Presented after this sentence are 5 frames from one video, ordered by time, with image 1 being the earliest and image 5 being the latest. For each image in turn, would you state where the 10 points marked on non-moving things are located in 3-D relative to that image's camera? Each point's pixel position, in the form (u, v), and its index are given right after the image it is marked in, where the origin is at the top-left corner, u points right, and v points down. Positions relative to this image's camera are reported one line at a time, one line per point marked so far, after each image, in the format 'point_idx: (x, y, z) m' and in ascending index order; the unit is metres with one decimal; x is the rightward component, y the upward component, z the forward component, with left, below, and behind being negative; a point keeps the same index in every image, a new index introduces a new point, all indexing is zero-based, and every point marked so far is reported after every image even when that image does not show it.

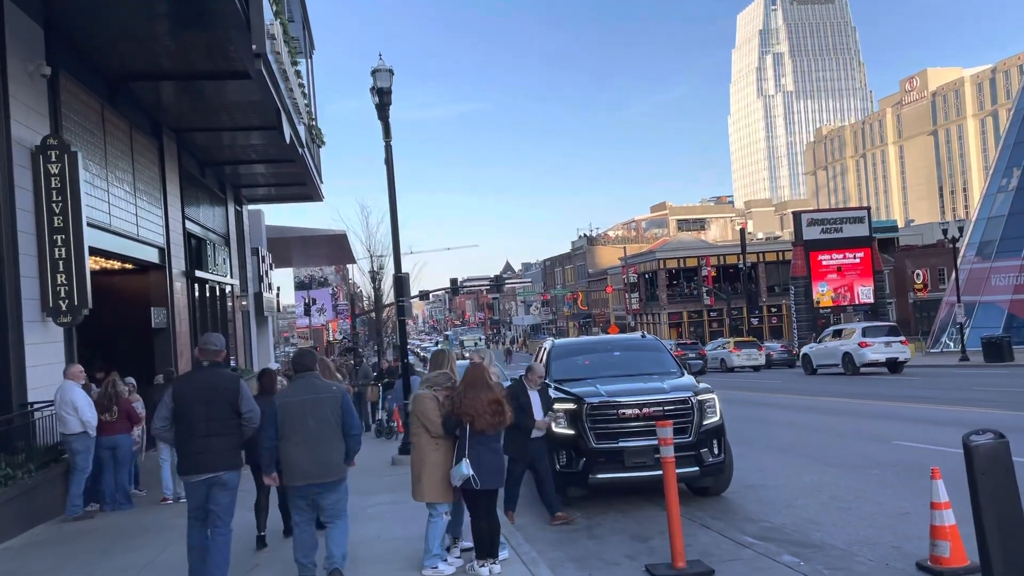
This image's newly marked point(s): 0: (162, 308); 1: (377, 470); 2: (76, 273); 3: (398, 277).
0: (-7.2, -0.4, +17.1) m
1: (-2.0, -2.6, +12.0) m
2: (-5.7, +0.2, +11.0) m
3: (-1.7, +0.2, +12.5) m
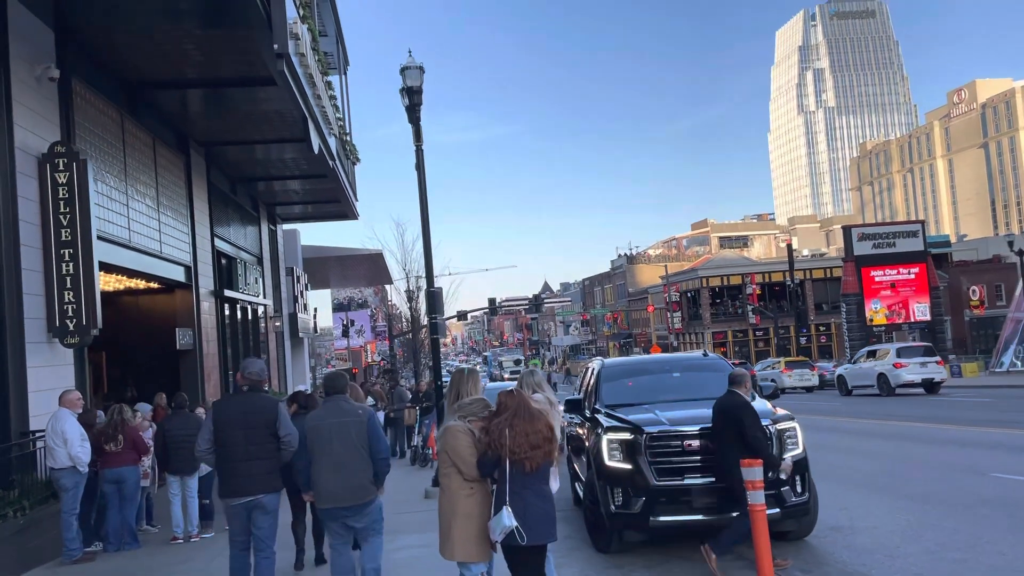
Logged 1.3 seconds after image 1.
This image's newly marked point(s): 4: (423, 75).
0: (-6.3, -0.8, +16.3) m
1: (-1.4, -2.9, +11.0) m
2: (-5.2, 0.0, +10.2) m
3: (-1.1, 0.0, +11.5) m
4: (-1.2, +2.8, +11.0) m
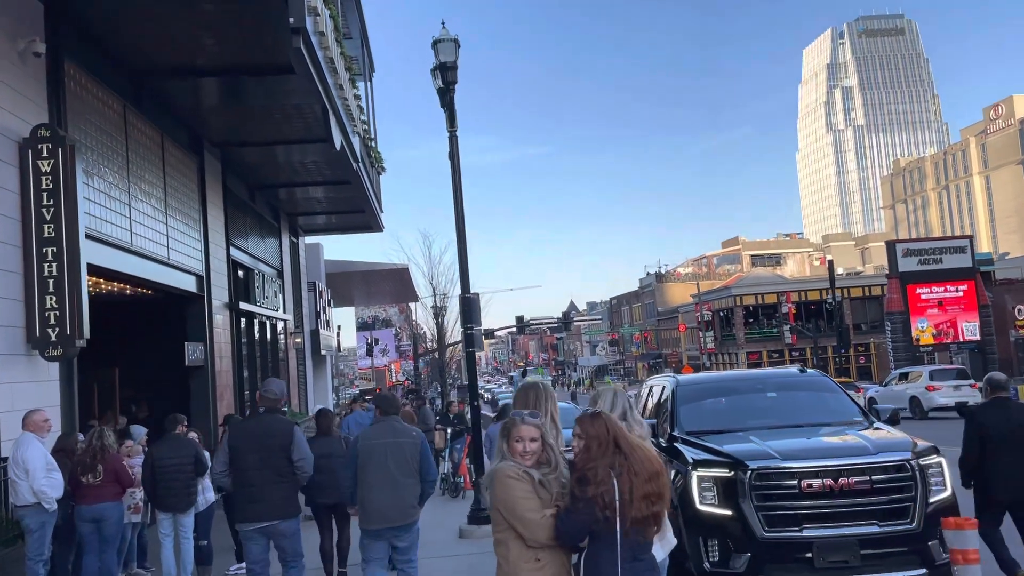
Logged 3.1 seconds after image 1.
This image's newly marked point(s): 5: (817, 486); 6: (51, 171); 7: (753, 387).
0: (-5.6, -1.0, +15.0) m
1: (-0.8, -2.9, +9.5) m
2: (-4.7, -0.1, +8.8) m
3: (-0.6, -0.1, +10.0) m
4: (-0.6, +2.8, +9.6) m
5: (+1.9, -1.3, +5.3) m
6: (-4.9, +1.2, +8.8) m
7: (+2.1, -0.9, +7.2) m
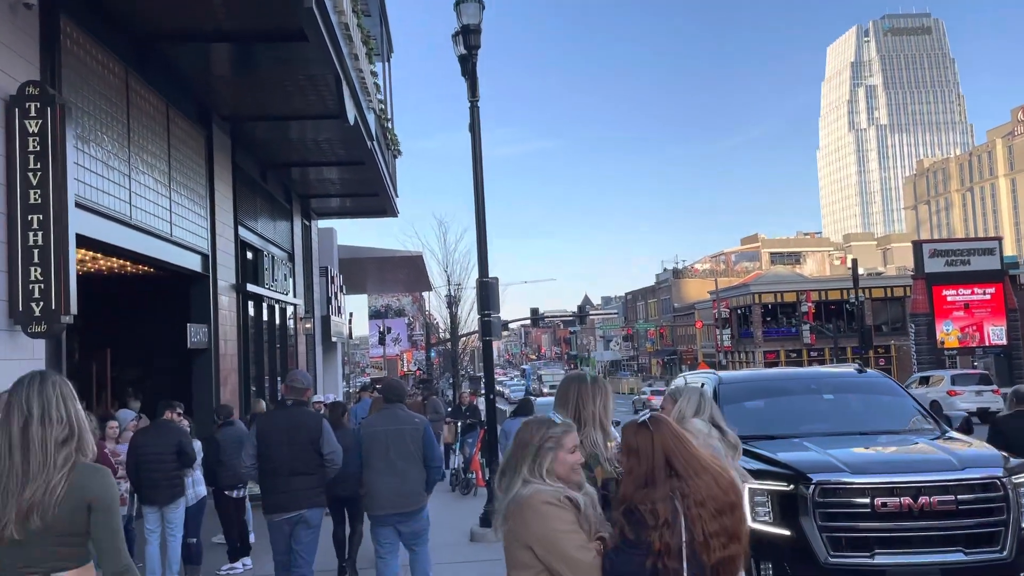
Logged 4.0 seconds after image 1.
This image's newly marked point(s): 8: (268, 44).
0: (-5.3, -0.6, +14.4) m
1: (-0.7, -2.7, +8.8) m
2: (-4.5, +0.2, +8.2) m
3: (-0.3, +0.1, +9.3) m
4: (-0.3, +2.9, +8.9) m
5: (+2.1, -1.2, +4.5) m
6: (-4.6, +1.5, +8.1) m
7: (+2.2, -0.8, +6.4) m
8: (-3.5, +3.5, +11.8) m
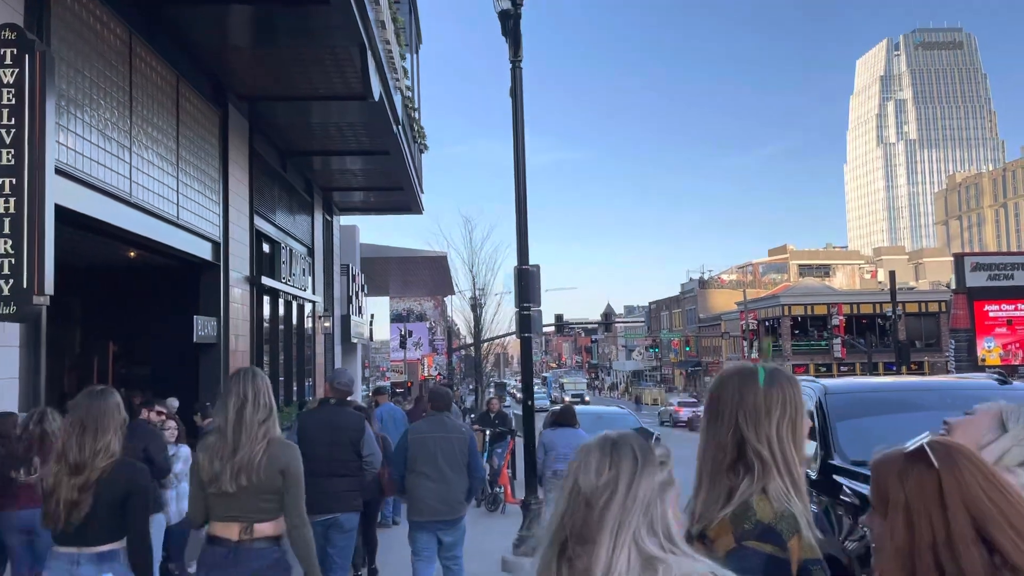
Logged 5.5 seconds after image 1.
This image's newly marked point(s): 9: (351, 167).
0: (-4.8, -0.5, +13.2) m
1: (-0.3, -2.6, +7.5) m
2: (-4.1, +0.4, +7.0) m
3: (+0.1, +0.2, +8.1) m
4: (+0.2, +3.0, +7.7) m
5: (+2.4, -1.1, +3.3) m
6: (-4.2, +1.7, +7.0) m
7: (+2.6, -0.7, +5.1) m
8: (-2.9, +3.6, +10.6) m
9: (-3.9, +2.9, +19.9) m
